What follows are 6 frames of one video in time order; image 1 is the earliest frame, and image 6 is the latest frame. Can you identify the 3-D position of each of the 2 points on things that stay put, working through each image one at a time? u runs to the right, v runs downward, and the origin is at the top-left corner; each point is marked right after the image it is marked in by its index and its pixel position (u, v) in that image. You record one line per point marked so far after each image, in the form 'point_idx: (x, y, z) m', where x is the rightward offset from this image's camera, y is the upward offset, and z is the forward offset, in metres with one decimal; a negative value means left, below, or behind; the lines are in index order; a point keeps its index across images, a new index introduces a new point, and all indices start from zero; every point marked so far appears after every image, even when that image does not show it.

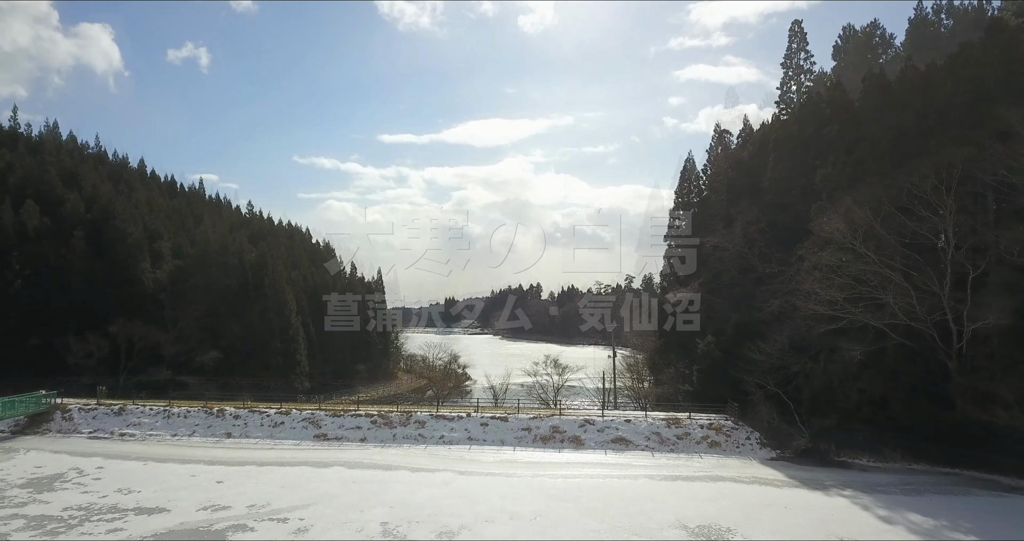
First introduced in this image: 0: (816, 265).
0: (+15.9, +0.3, +17.0) m
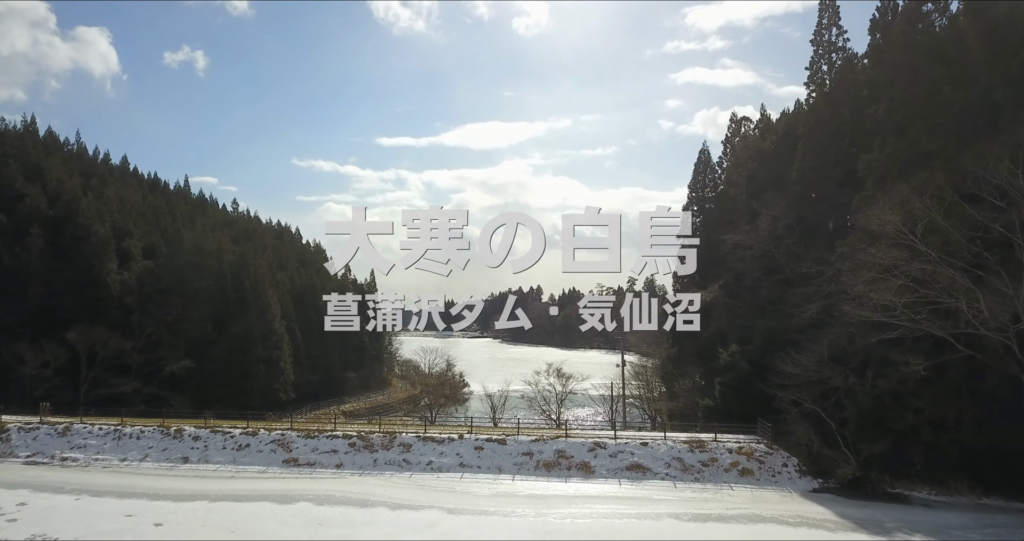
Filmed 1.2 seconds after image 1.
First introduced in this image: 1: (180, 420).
0: (+15.9, +0.3, +14.7) m
1: (-19.0, -8.5, +18.6) m
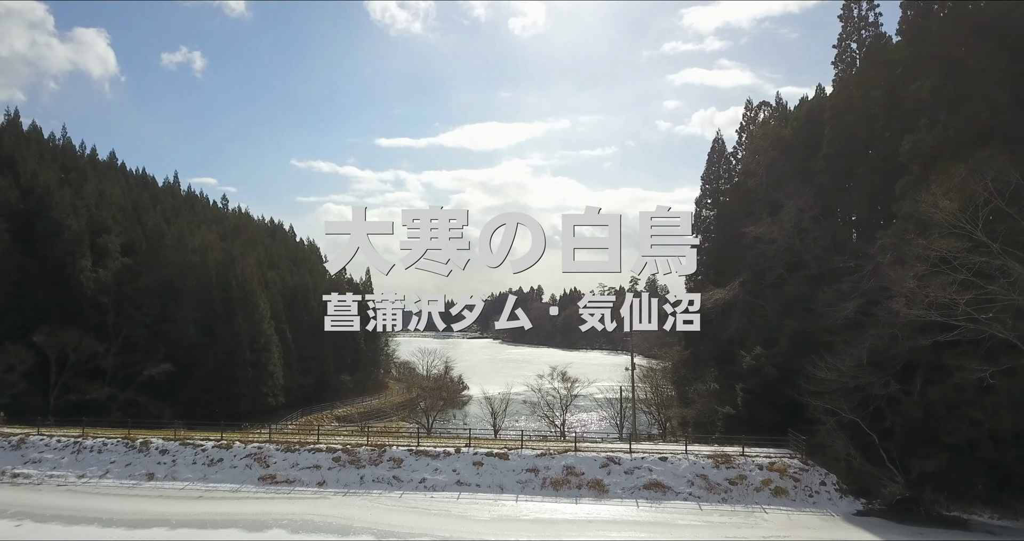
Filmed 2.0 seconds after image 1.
0: (+16.0, +0.5, +13.0) m
1: (-18.8, -8.3, +16.9) m
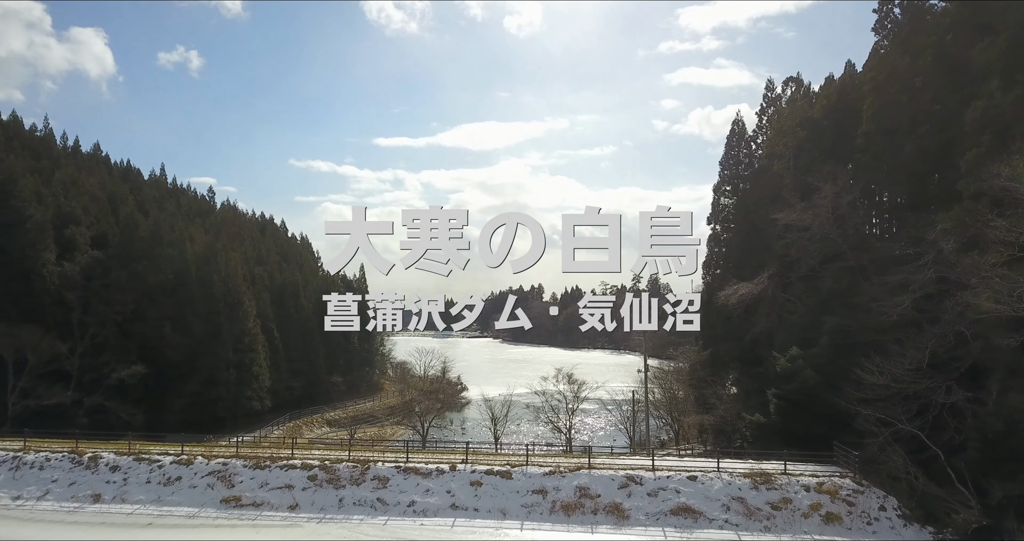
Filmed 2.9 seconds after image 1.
0: (+16.1, +1.0, +11.0) m
1: (-18.7, -7.8, +14.9) m
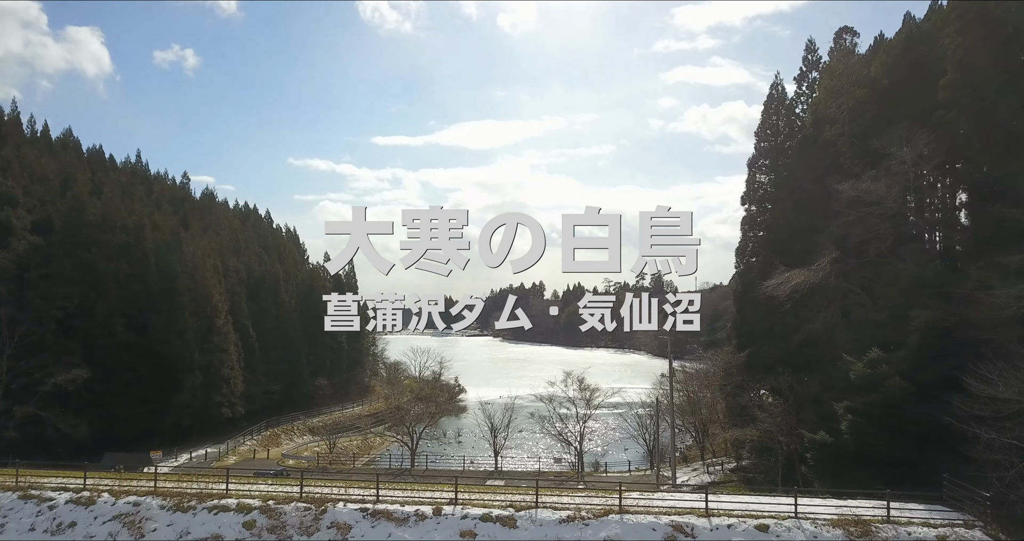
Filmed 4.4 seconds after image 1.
0: (+16.3, +1.7, +7.8) m
1: (-18.5, -7.1, +11.6) m
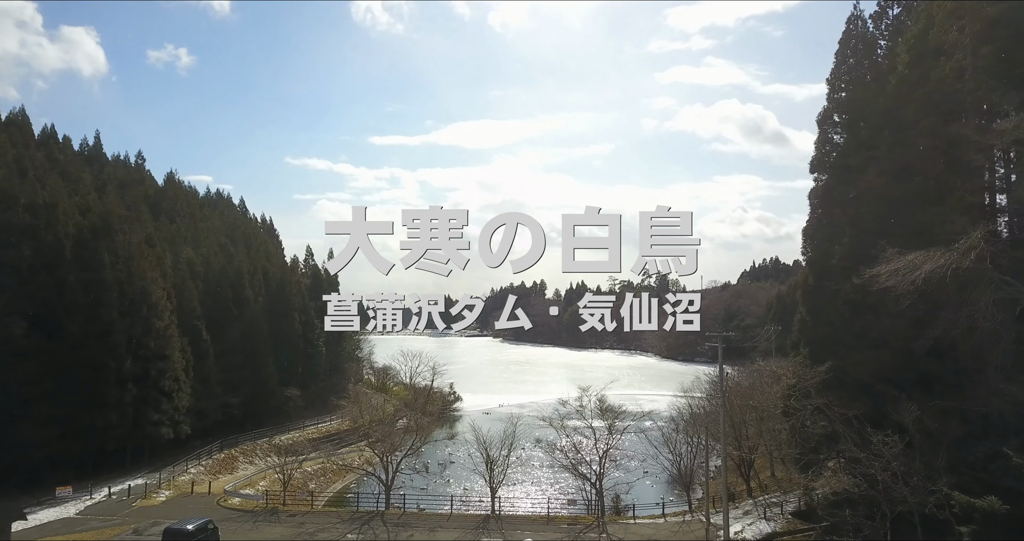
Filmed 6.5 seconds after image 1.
0: (+16.3, +2.3, +3.2) m
1: (-18.5, -6.5, +7.1) m
